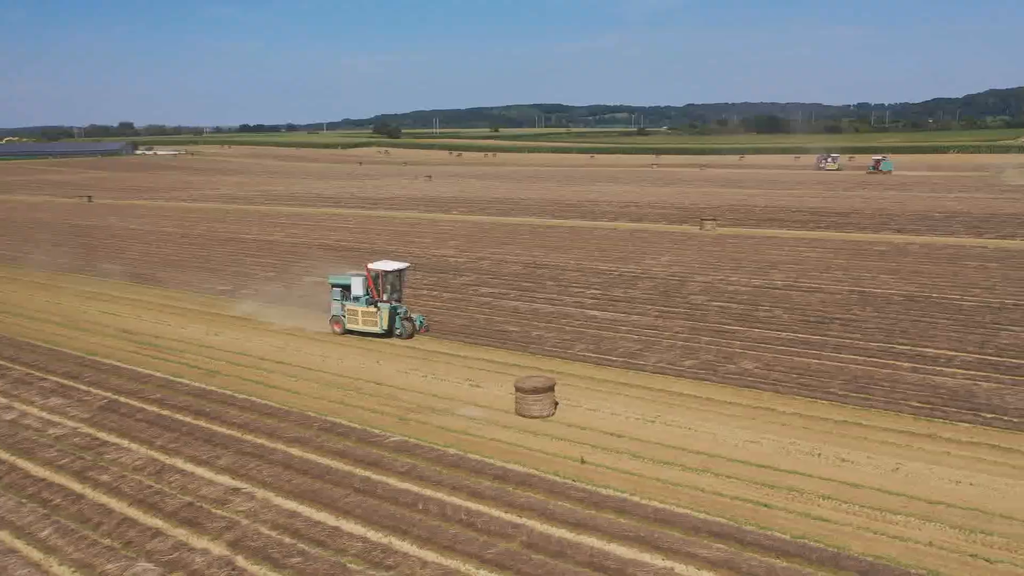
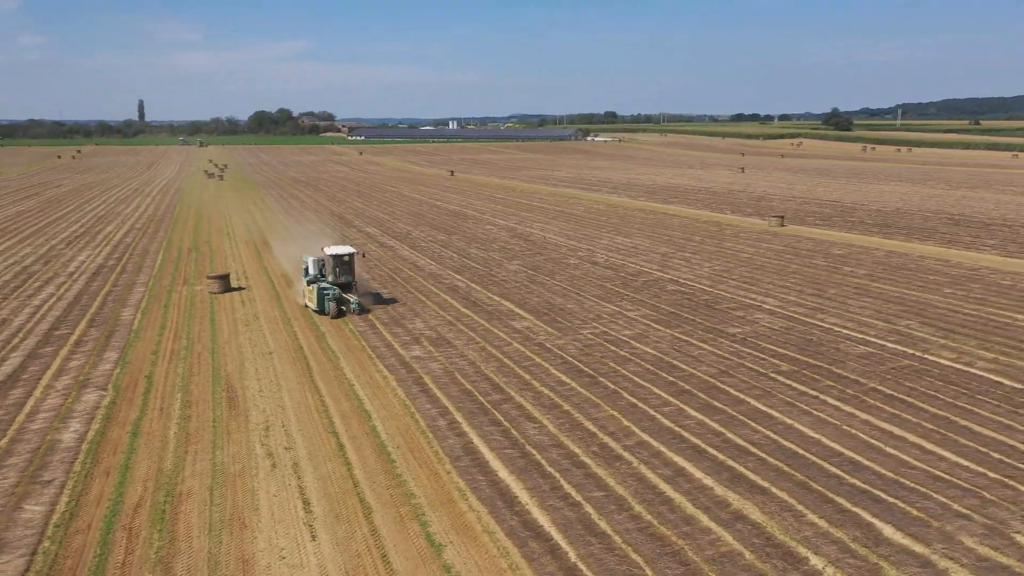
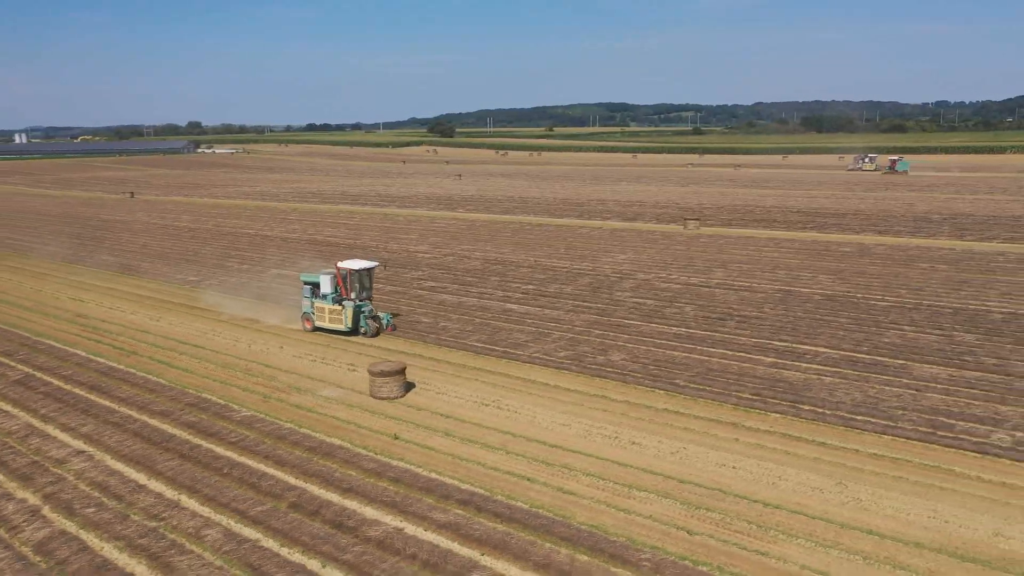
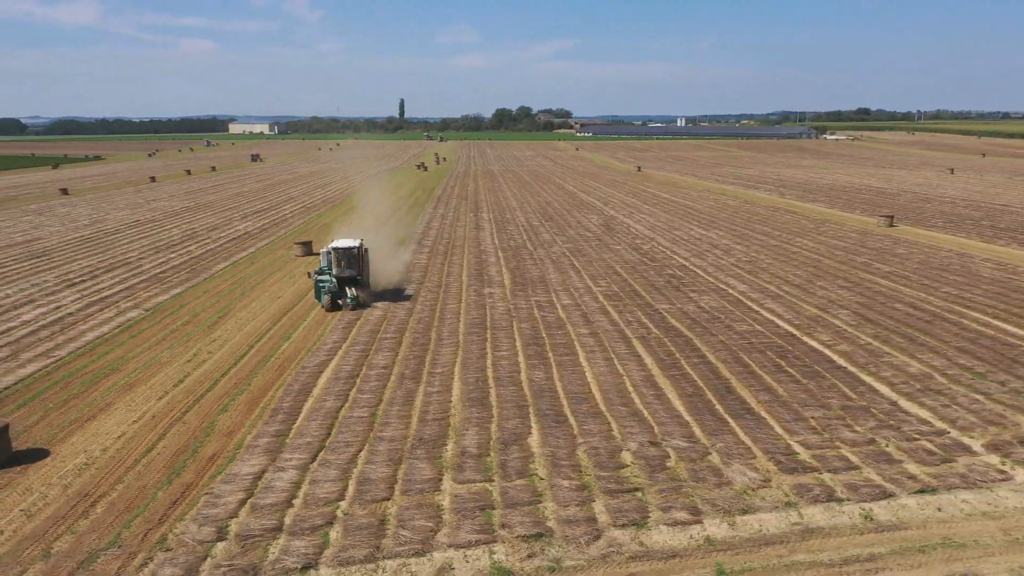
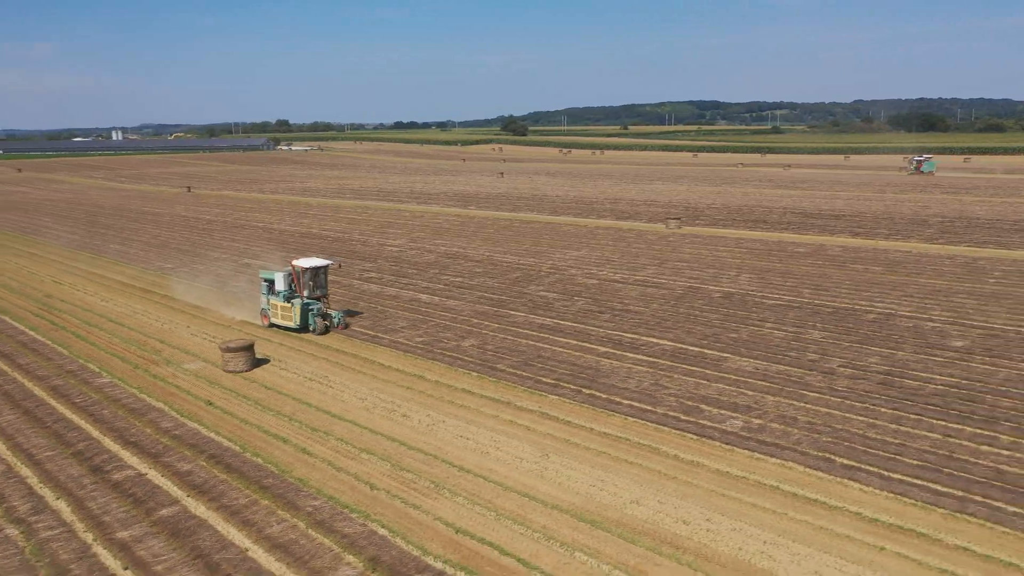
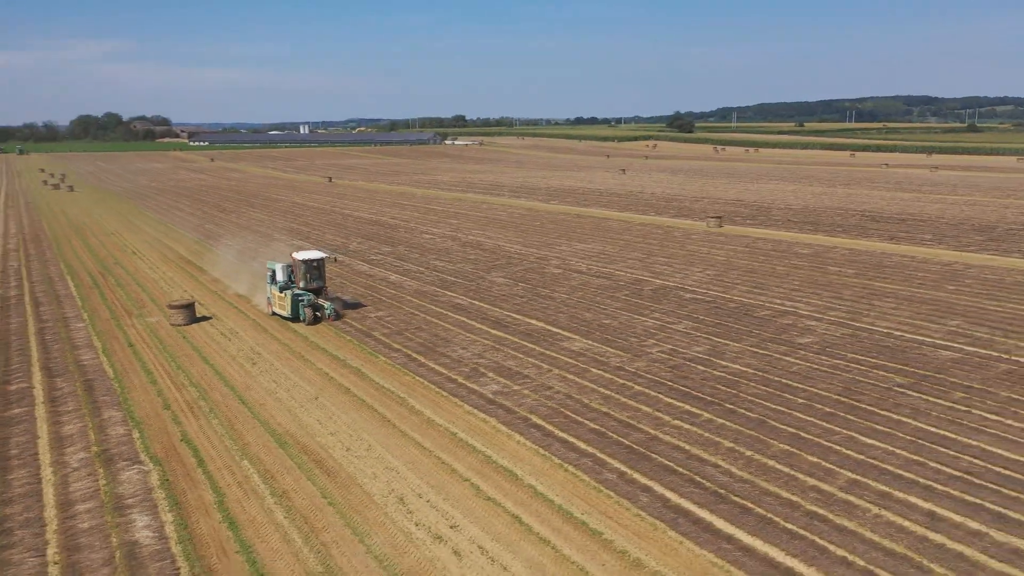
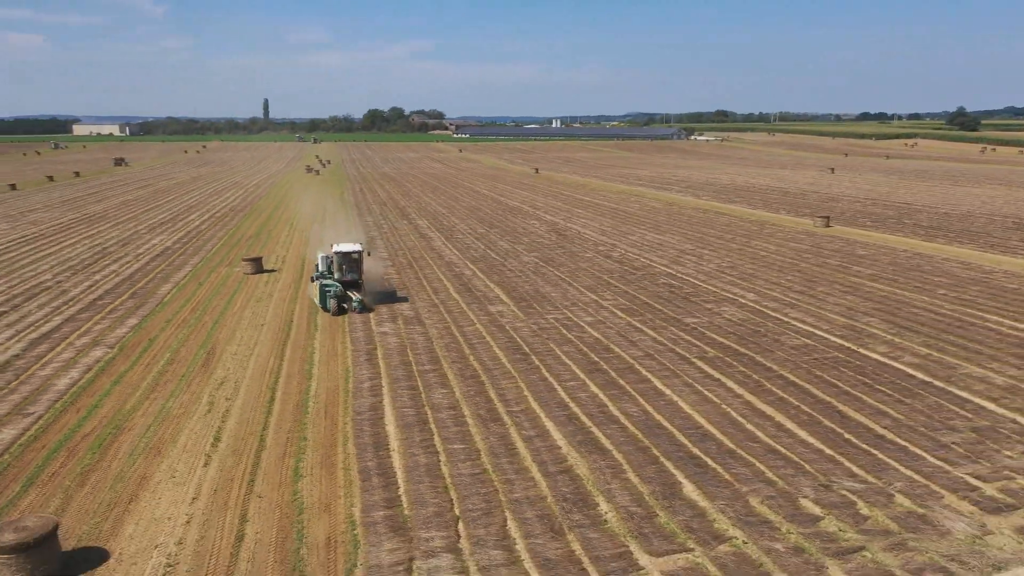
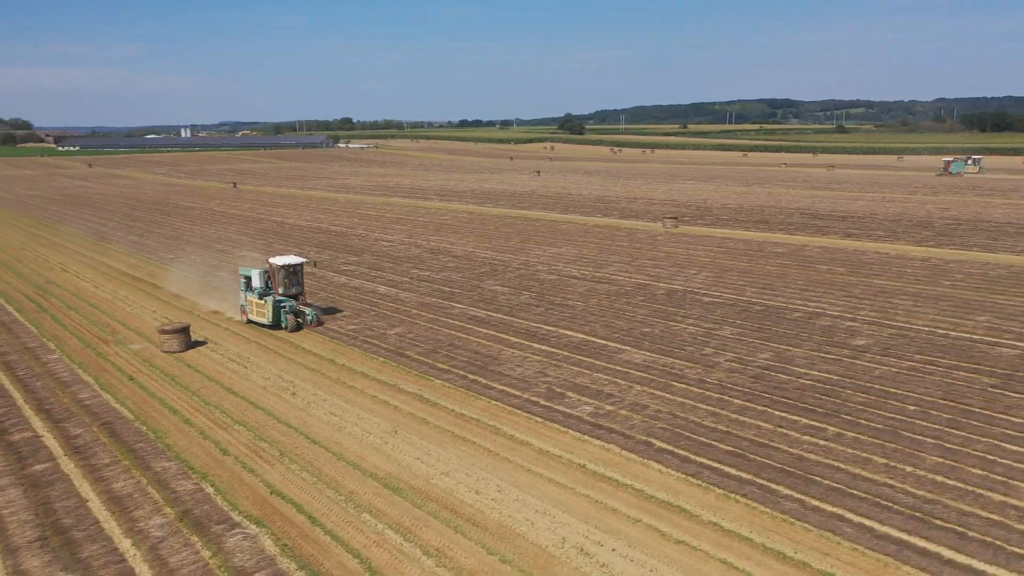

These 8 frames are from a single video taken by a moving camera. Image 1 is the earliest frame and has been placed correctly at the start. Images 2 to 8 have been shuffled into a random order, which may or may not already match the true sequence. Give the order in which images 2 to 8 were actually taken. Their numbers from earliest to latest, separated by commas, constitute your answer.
3, 5, 8, 6, 2, 7, 4
